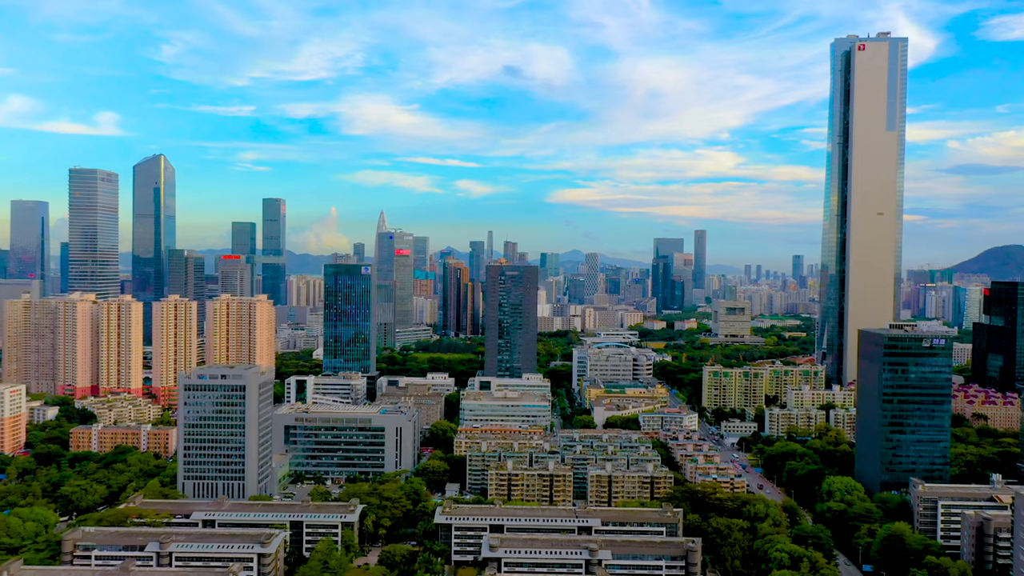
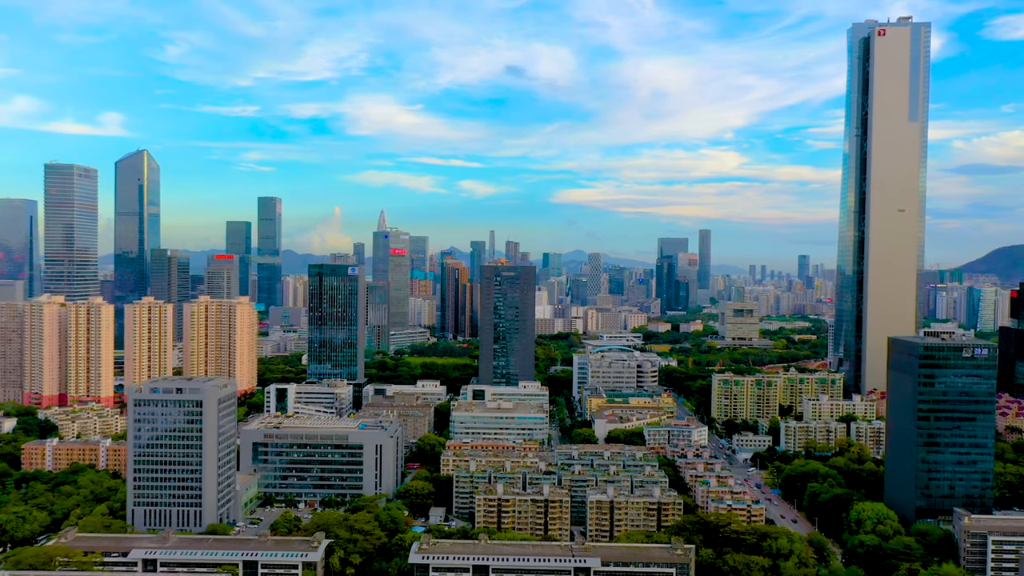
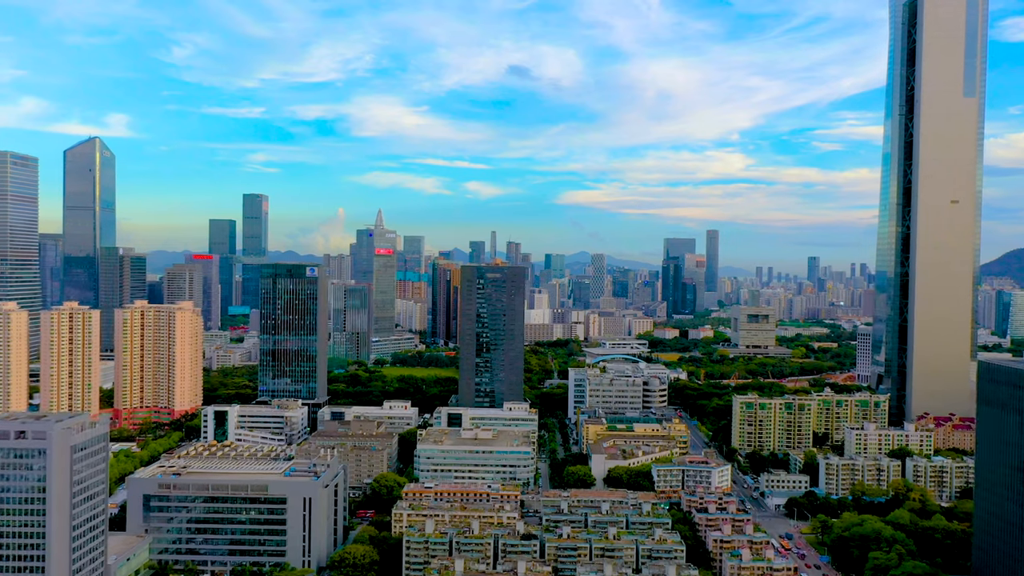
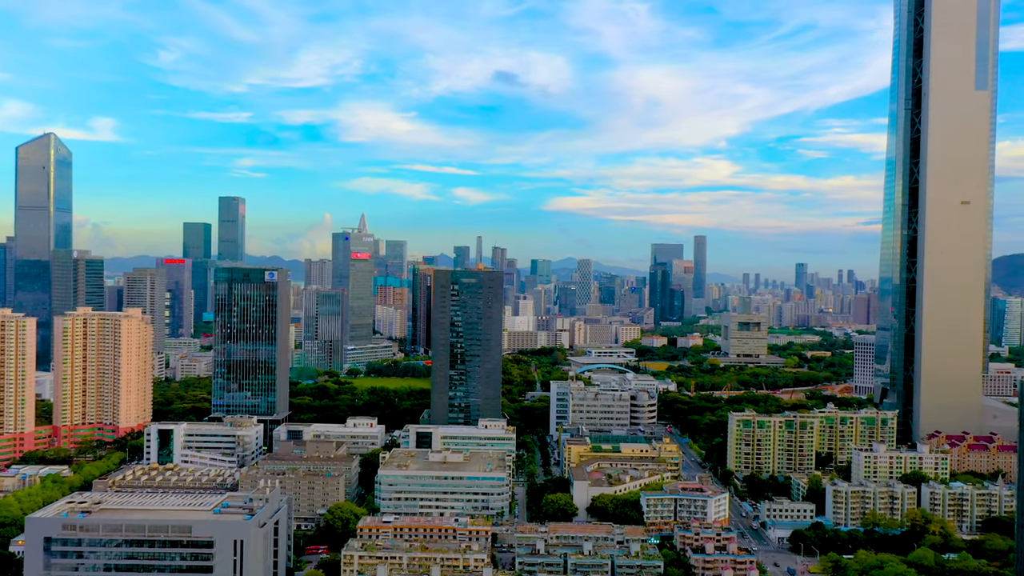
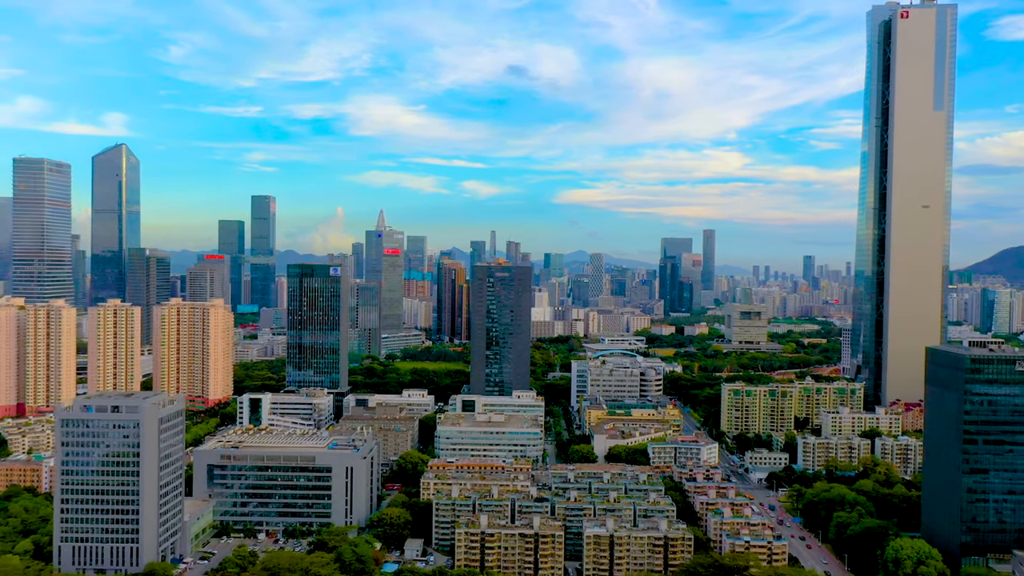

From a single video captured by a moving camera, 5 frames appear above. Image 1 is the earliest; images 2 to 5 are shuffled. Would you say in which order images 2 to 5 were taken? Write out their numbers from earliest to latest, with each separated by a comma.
2, 5, 3, 4
